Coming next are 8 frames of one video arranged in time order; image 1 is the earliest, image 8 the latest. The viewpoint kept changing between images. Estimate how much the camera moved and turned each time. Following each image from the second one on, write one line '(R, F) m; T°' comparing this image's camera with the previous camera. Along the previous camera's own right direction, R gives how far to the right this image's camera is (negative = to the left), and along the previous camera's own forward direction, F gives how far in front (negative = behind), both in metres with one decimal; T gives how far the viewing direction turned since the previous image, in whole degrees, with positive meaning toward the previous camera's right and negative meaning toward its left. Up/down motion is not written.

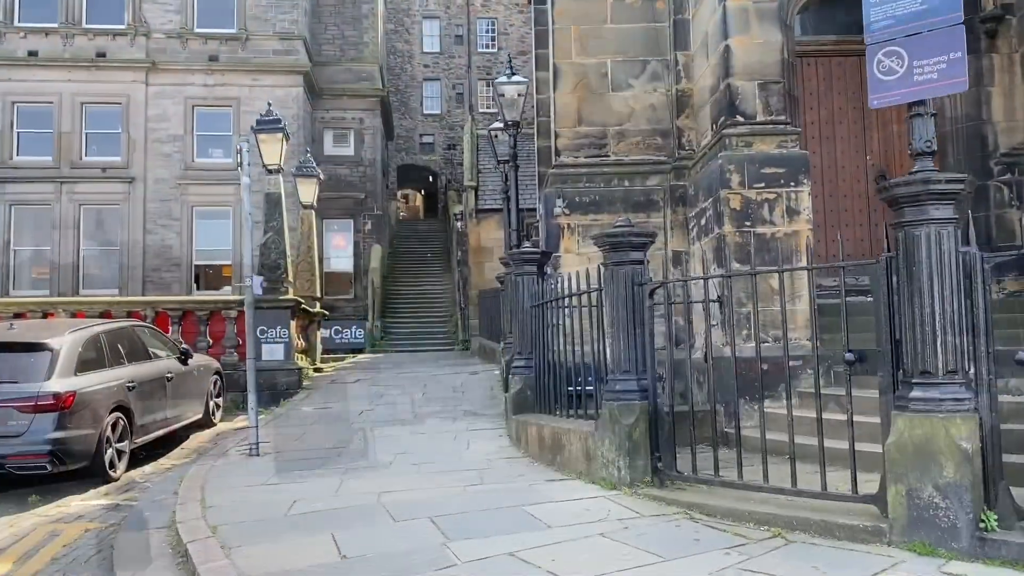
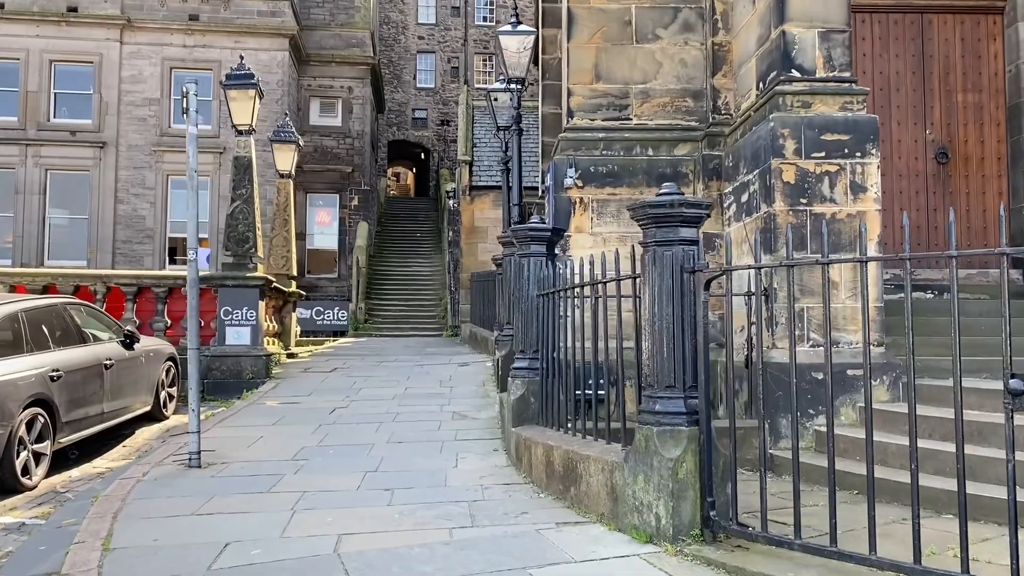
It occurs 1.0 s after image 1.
(-0.1, +1.2) m; +1°
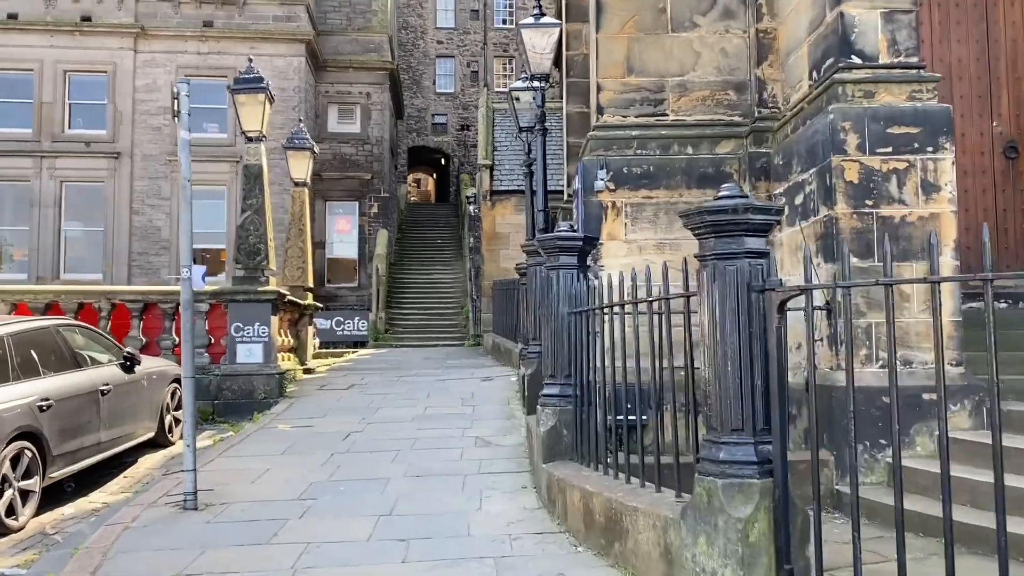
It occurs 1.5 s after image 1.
(0.0, +0.6) m; -1°
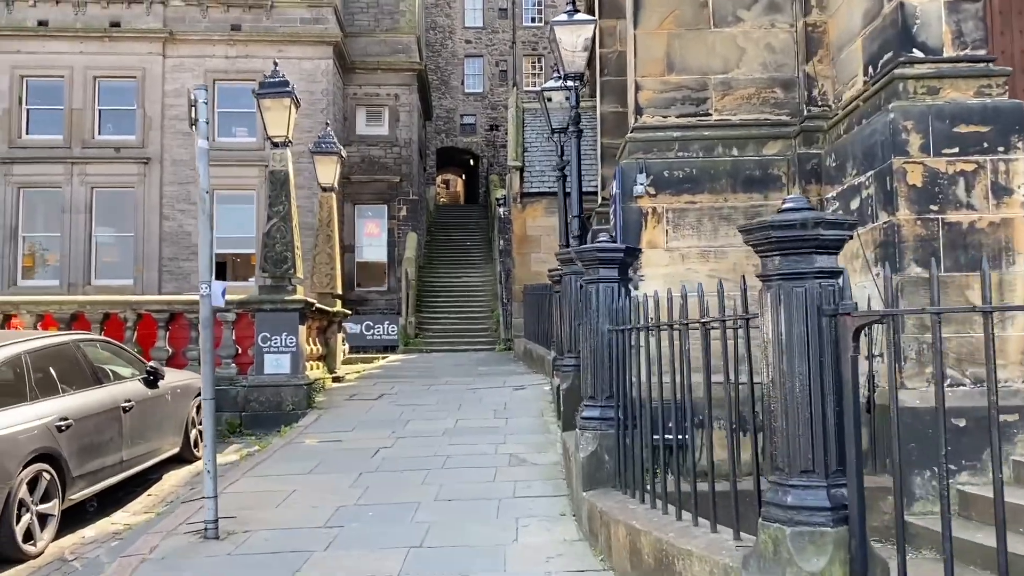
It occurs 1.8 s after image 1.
(0.0, +0.3) m; -2°
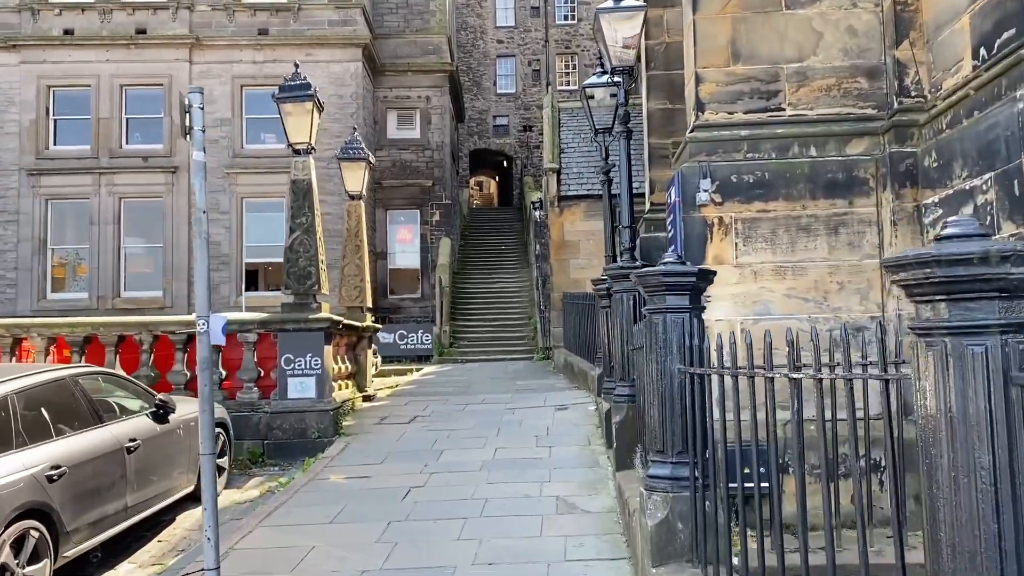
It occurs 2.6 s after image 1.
(-0.1, +0.7) m; -2°
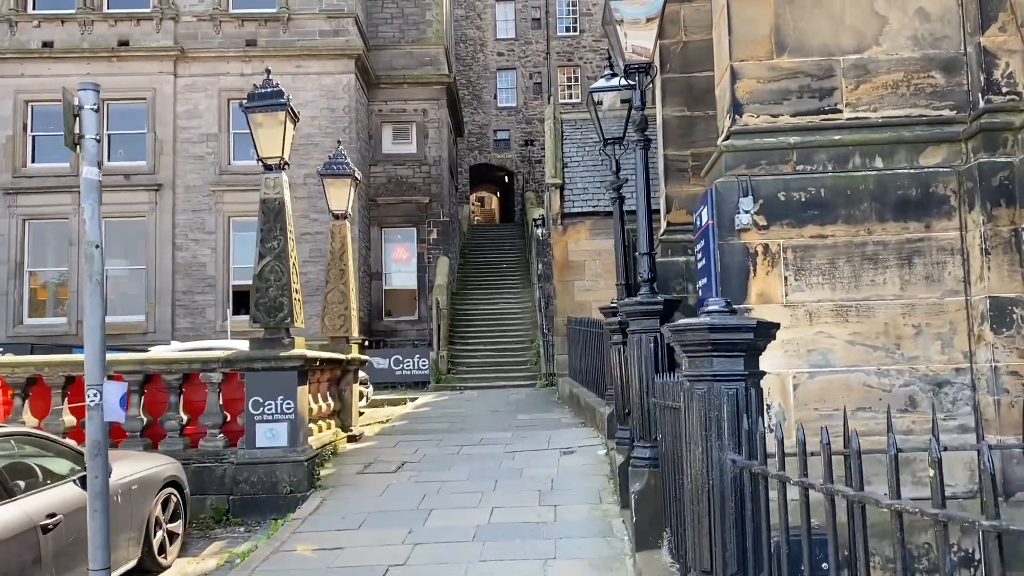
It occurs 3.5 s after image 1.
(0.0, +1.0) m; 0°
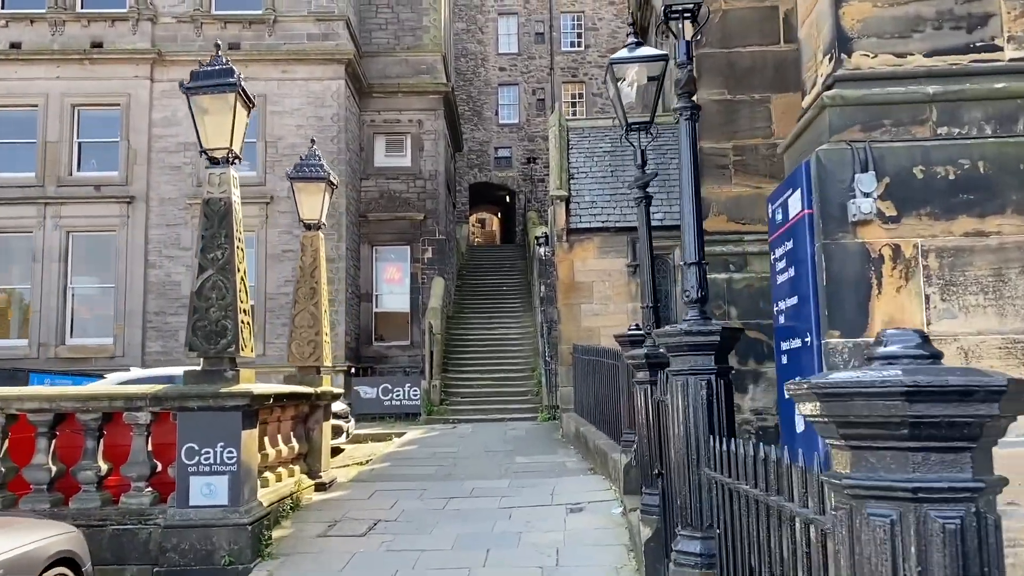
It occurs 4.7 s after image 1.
(0.0, +1.5) m; 0°
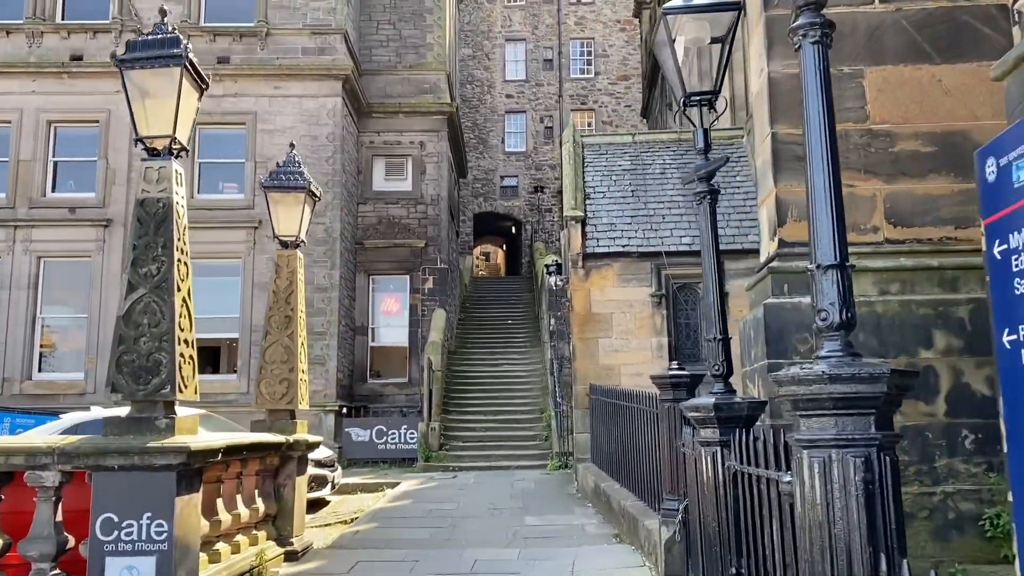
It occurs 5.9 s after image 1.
(-0.1, +1.4) m; 0°
